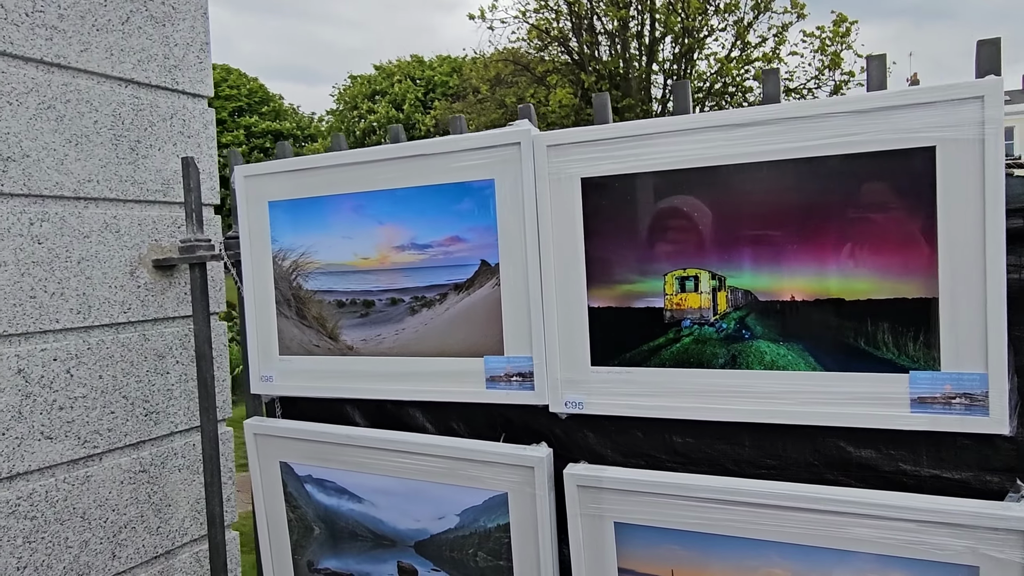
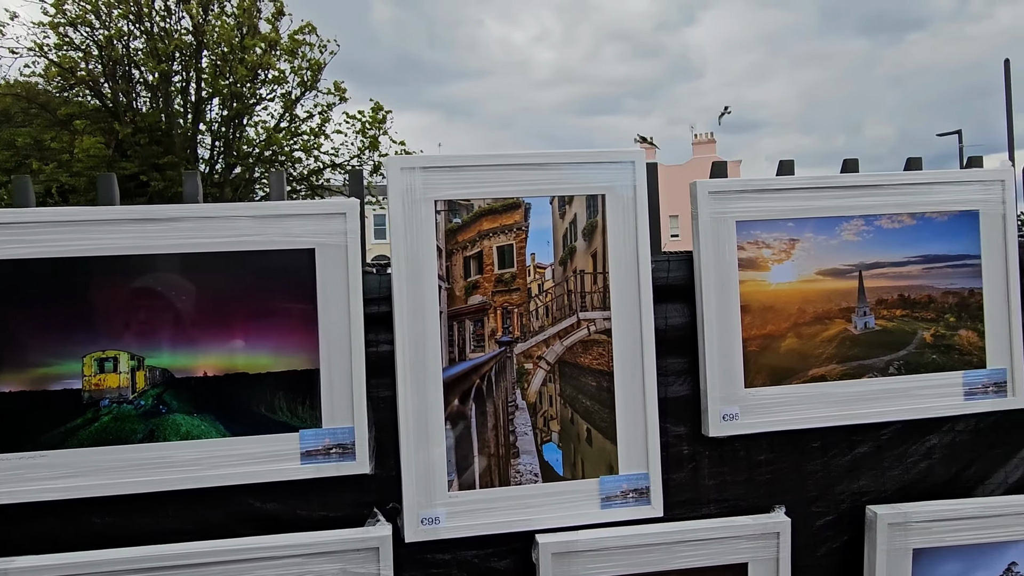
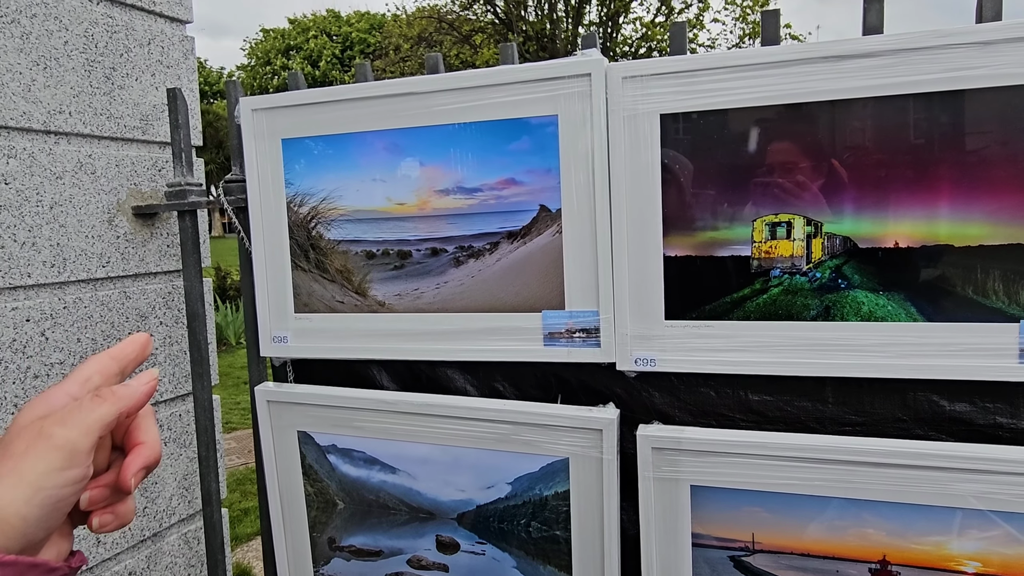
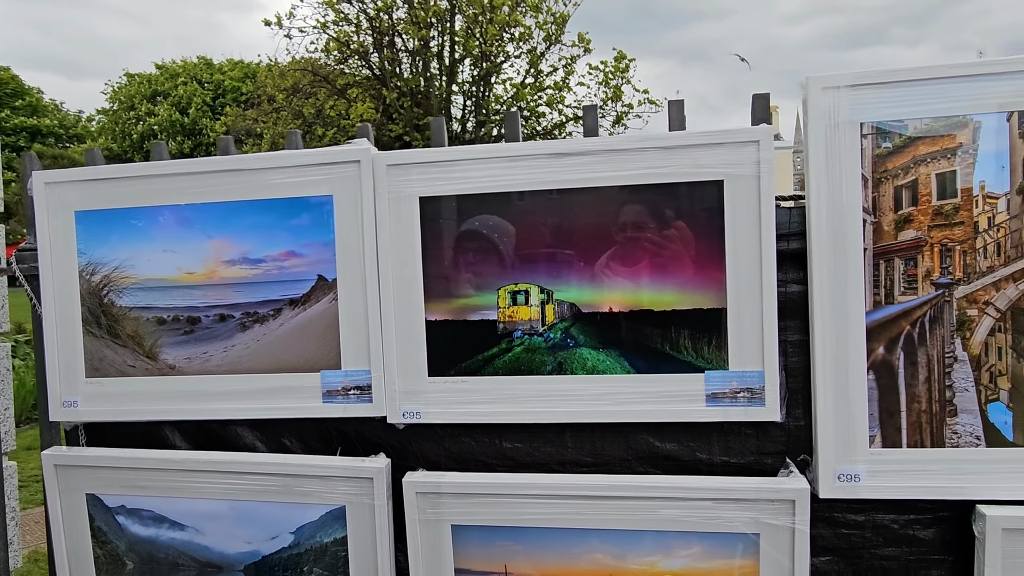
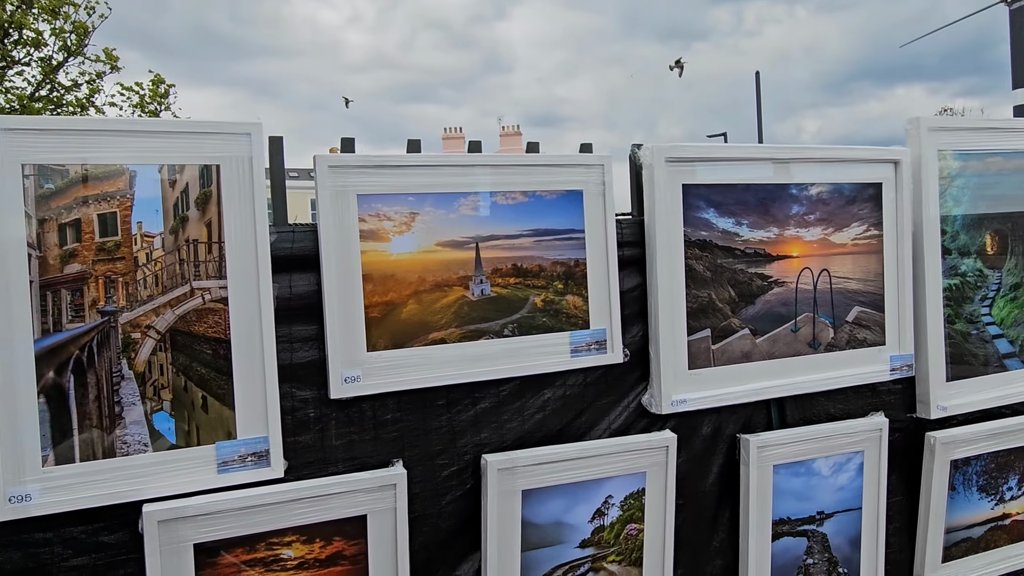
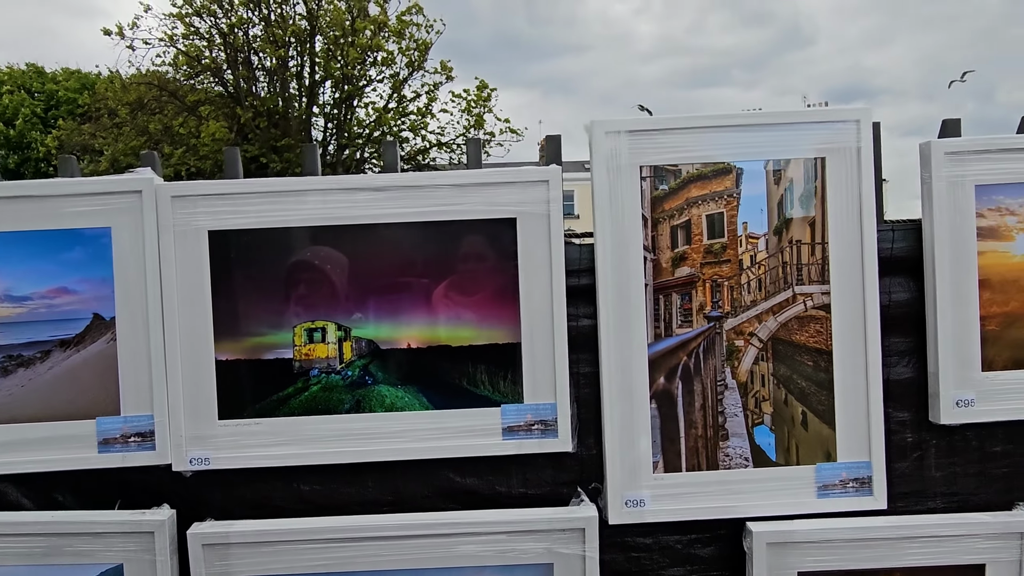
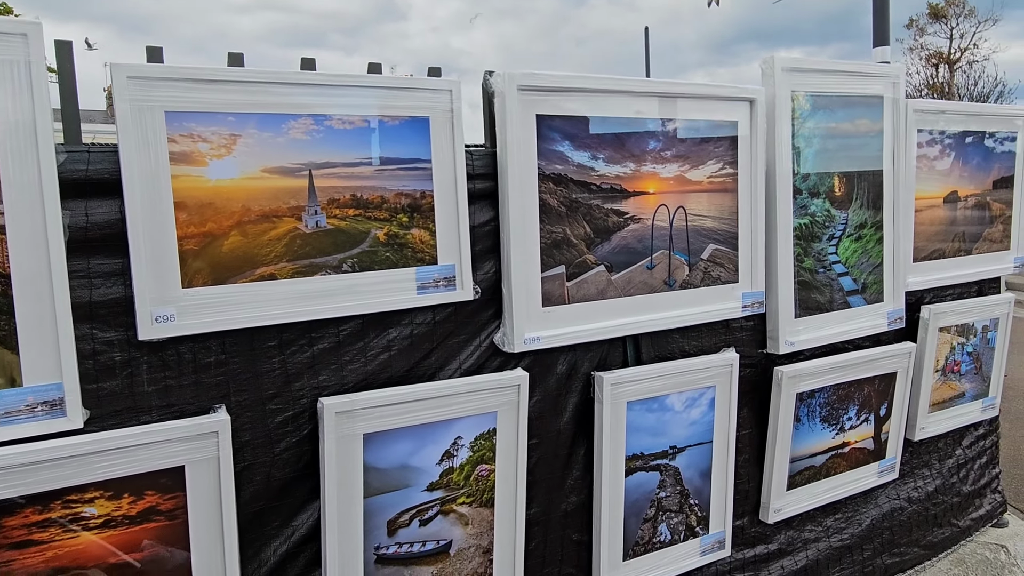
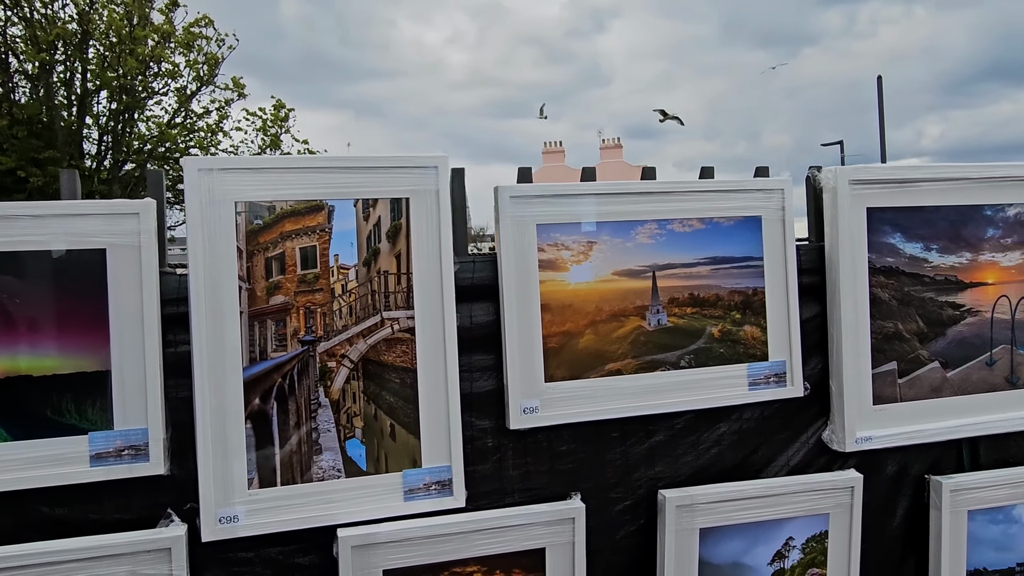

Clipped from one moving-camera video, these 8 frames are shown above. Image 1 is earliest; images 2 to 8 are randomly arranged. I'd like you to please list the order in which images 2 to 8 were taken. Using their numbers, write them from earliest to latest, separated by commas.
3, 4, 6, 2, 8, 5, 7
